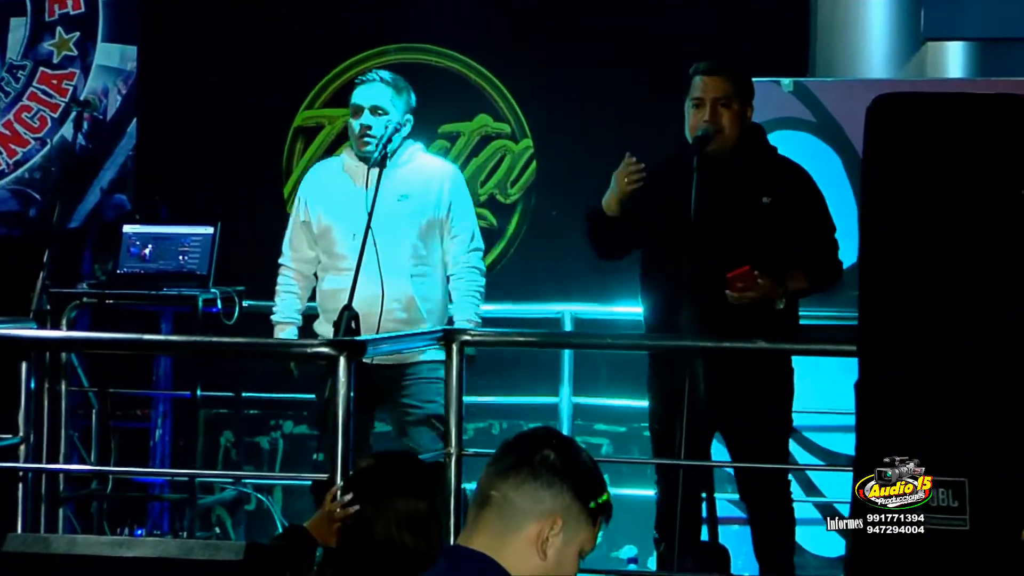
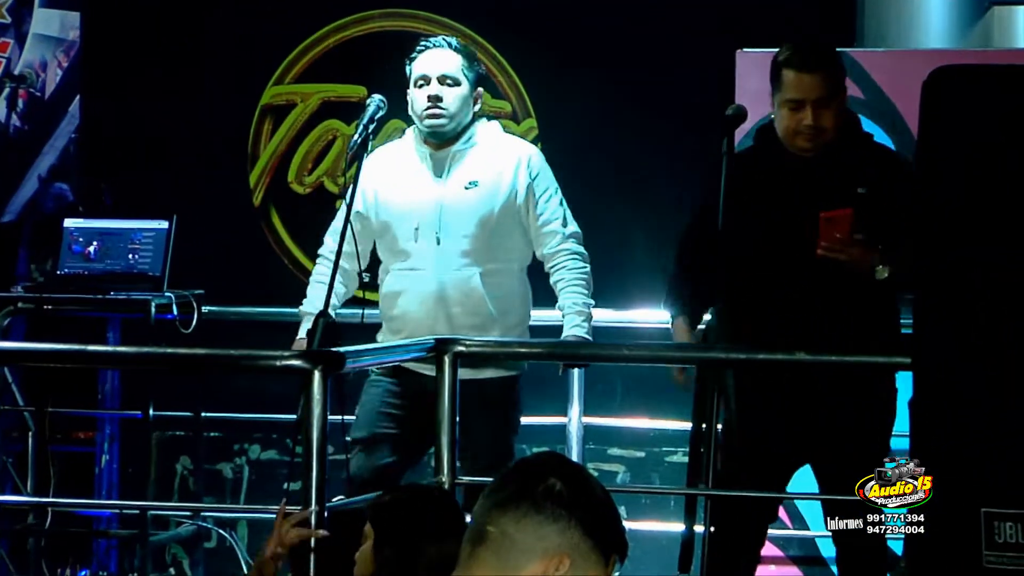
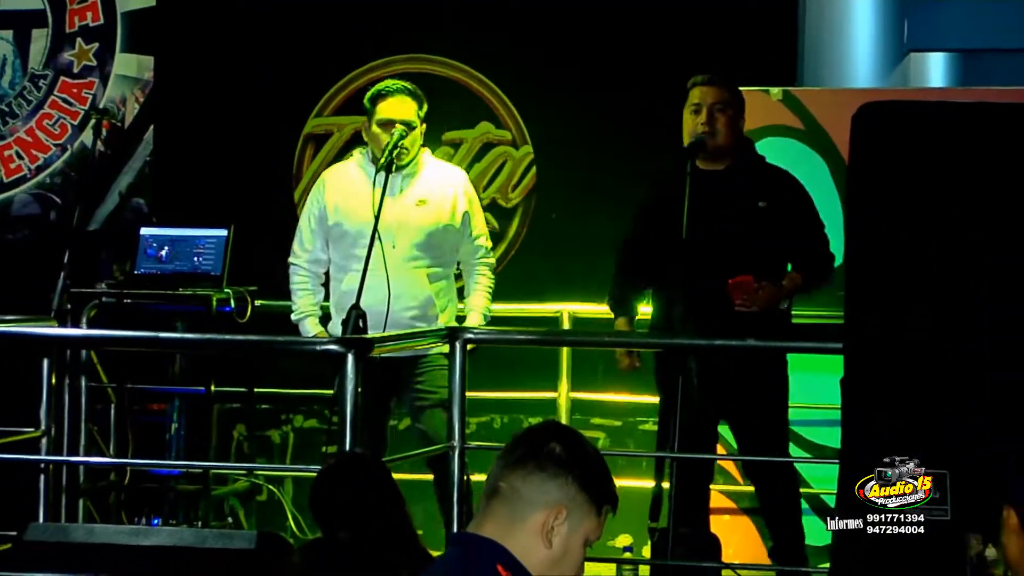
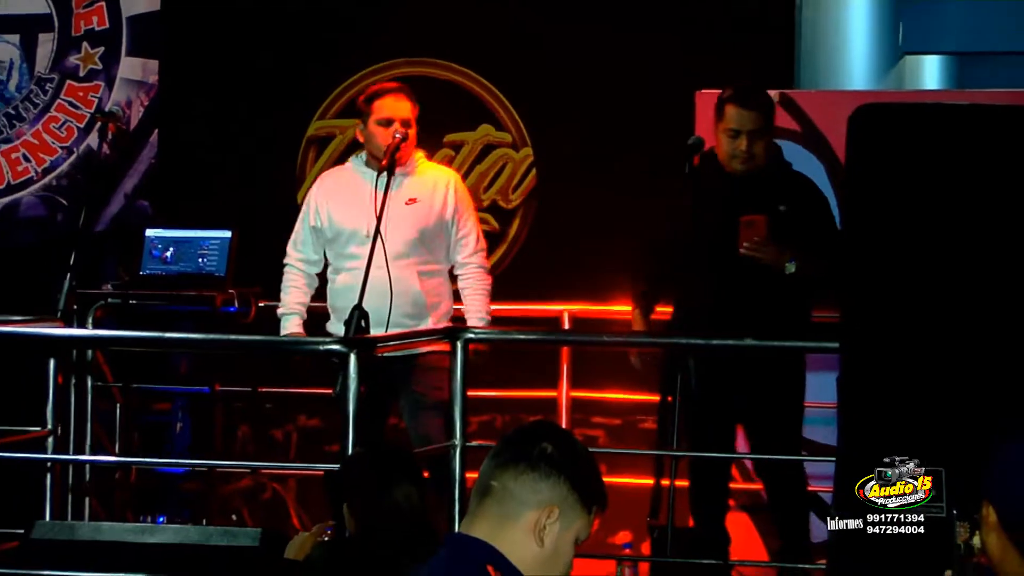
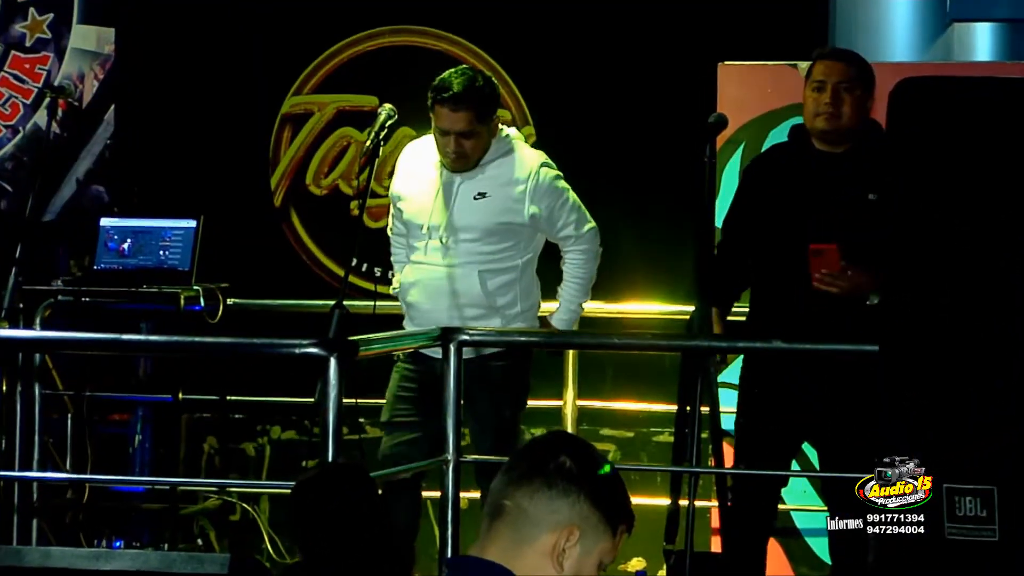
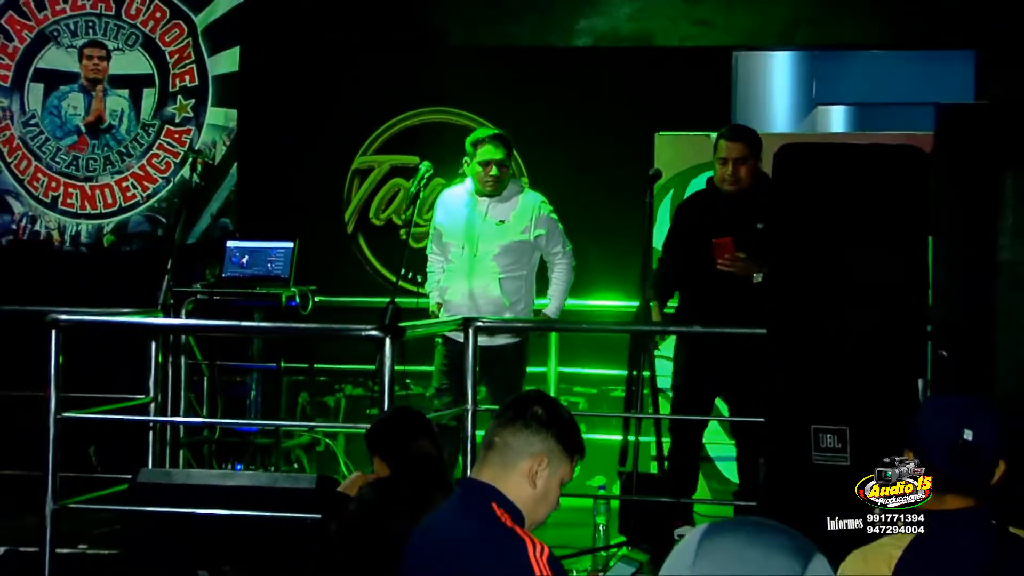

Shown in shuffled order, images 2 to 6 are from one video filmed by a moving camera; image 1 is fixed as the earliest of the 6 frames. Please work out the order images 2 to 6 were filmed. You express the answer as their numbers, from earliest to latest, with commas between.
2, 4, 6, 5, 3
